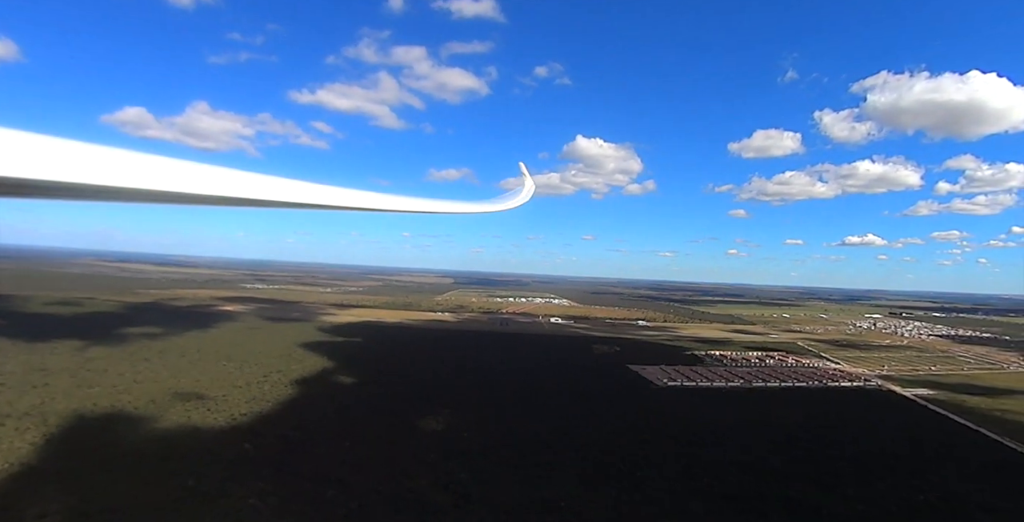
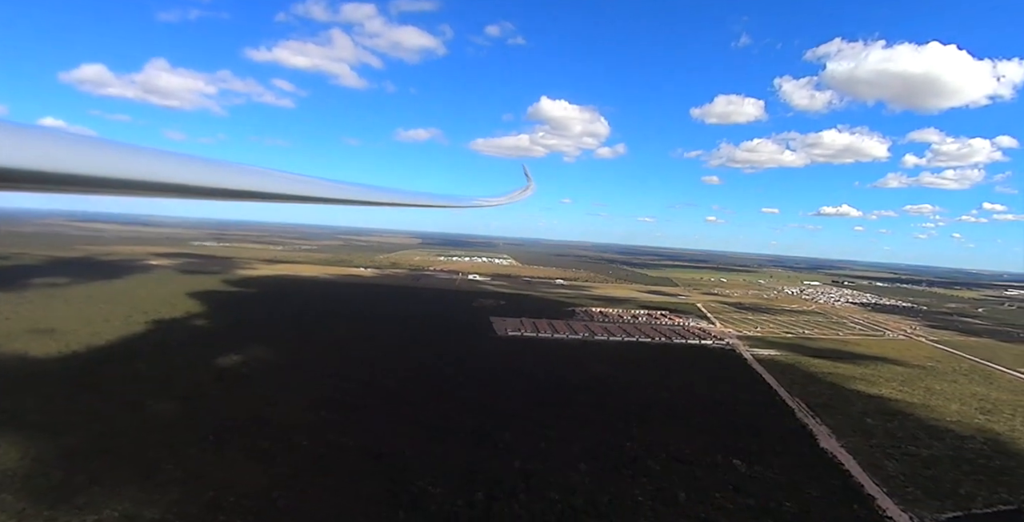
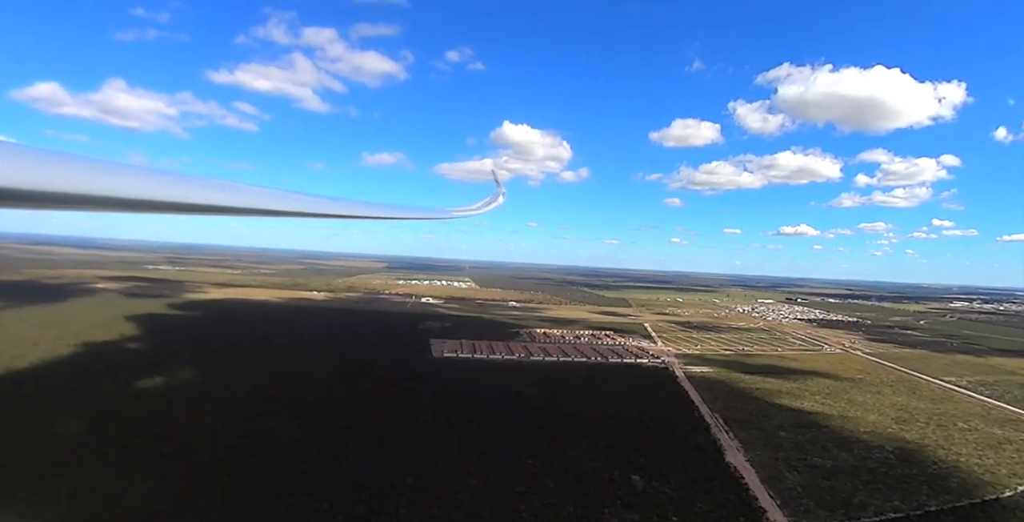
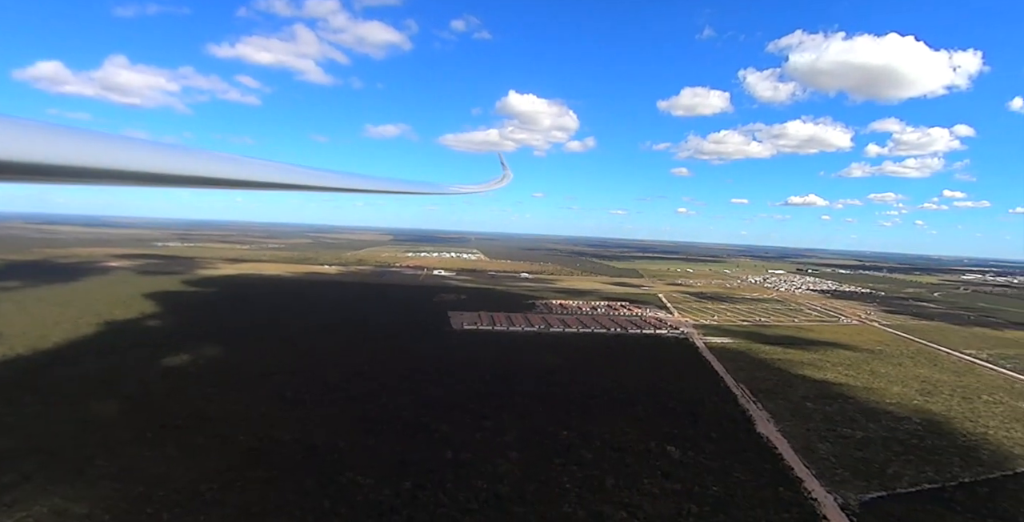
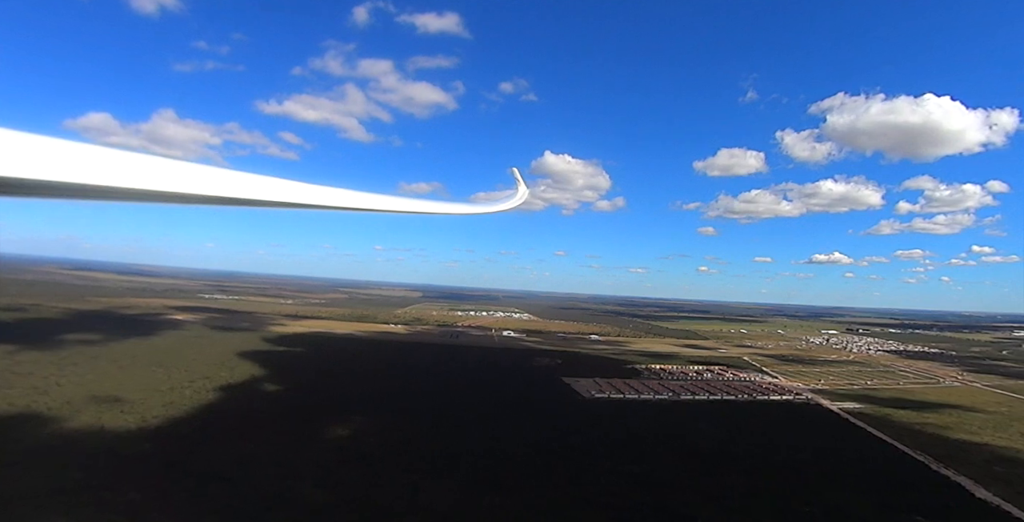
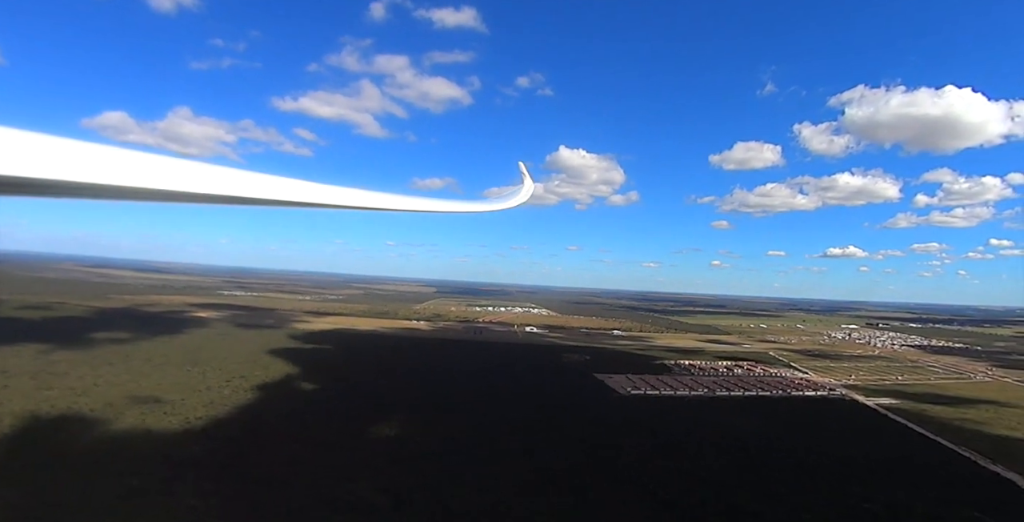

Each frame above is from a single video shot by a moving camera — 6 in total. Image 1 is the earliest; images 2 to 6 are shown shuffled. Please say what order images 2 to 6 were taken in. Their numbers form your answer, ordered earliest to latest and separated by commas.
6, 5, 2, 4, 3
